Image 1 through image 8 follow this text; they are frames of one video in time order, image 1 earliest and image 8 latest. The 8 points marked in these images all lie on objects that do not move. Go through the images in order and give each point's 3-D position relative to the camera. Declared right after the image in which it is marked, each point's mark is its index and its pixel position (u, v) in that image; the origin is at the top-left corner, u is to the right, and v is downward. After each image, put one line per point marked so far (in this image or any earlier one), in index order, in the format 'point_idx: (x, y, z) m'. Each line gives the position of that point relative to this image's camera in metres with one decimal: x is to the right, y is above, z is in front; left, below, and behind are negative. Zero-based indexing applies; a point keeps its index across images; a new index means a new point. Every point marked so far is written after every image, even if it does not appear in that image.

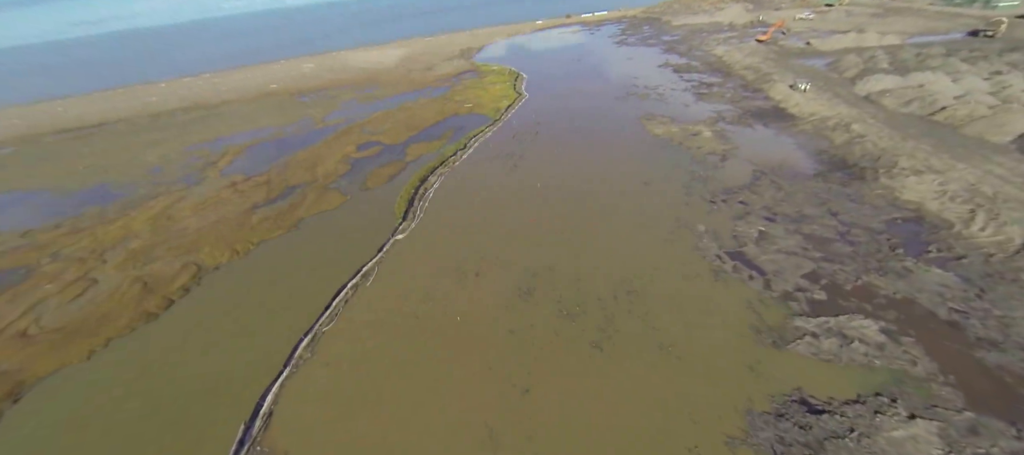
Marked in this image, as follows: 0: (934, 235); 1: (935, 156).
0: (+17.3, -0.3, +15.0) m
1: (+21.9, +3.7, +19.0) m
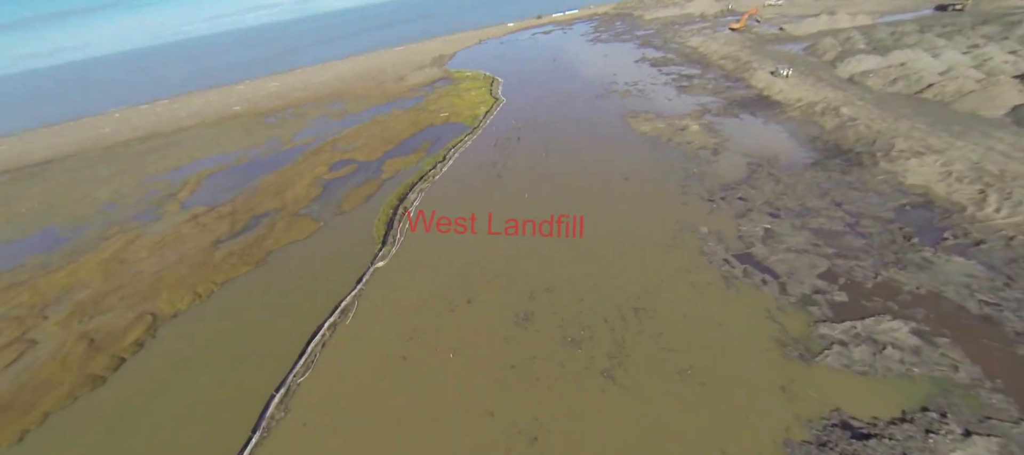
0: (+16.9, +0.3, +14.2) m
1: (+21.0, +4.6, +18.4) m
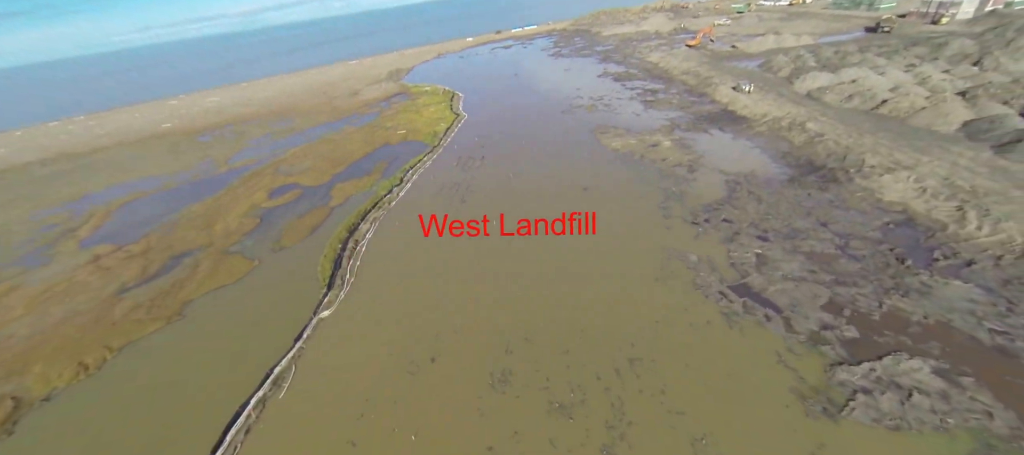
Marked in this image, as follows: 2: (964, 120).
0: (+15.8, -0.4, +13.8) m
1: (+19.4, +3.9, +18.5) m
2: (+24.2, +5.7, +19.6) m
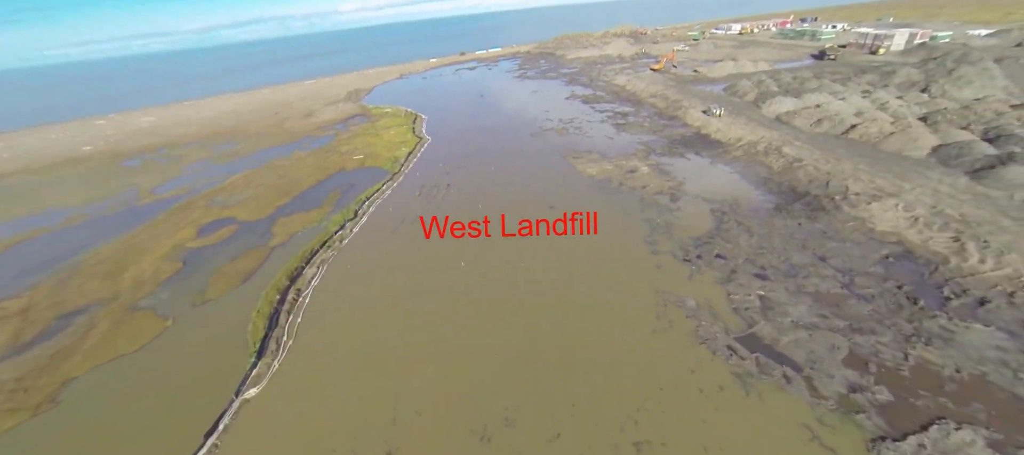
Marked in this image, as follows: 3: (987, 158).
0: (+15.0, -1.6, +12.9) m
1: (+18.0, +2.5, +18.1) m
2: (+22.6, +4.4, +19.7) m
3: (+22.8, +3.4, +17.6) m
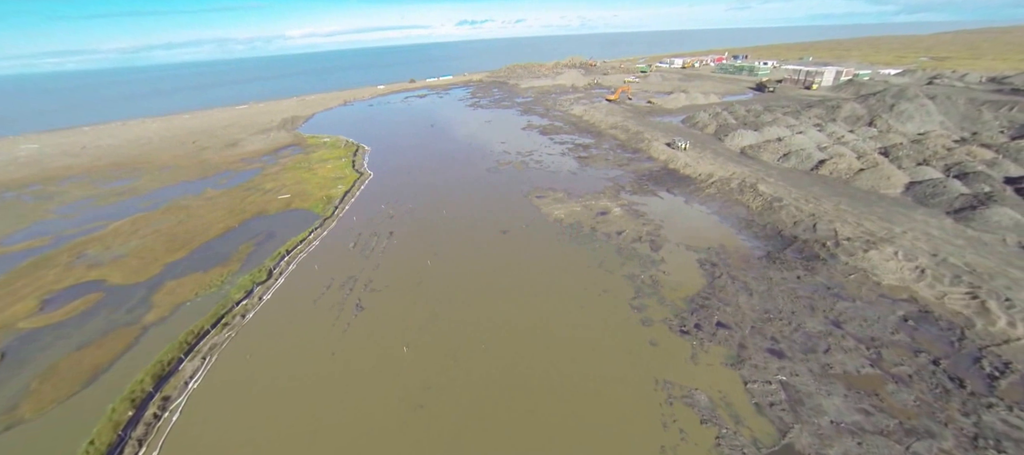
0: (+13.8, -3.4, +11.0) m
1: (+16.0, +0.4, +16.8) m
2: (+20.4, +2.3, +19.0) m
3: (+20.9, +1.4, +17.0) m
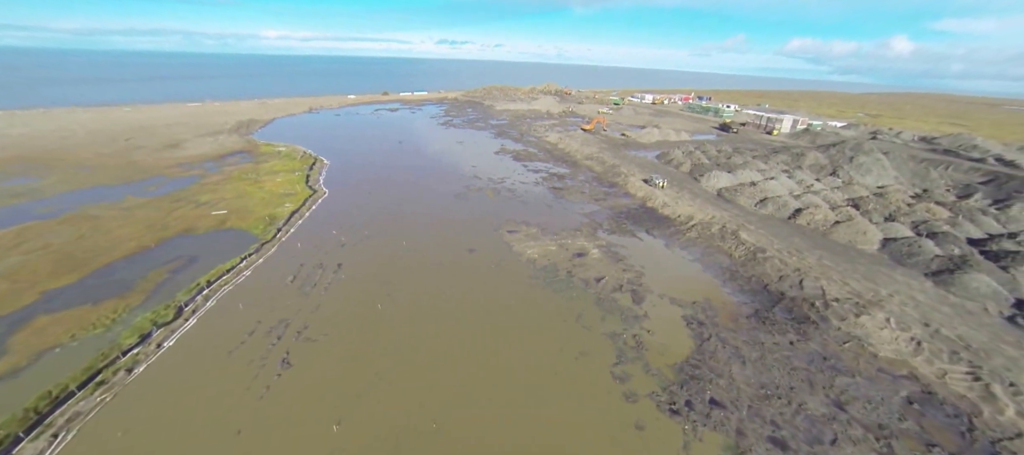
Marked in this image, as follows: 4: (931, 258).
0: (+12.7, -5.6, +10.0) m
1: (+14.7, -2.1, +16.1) m
2: (+18.9, -0.6, +18.8) m
3: (+19.5, -1.4, +16.7) m
4: (+19.3, -1.4, +16.9) m
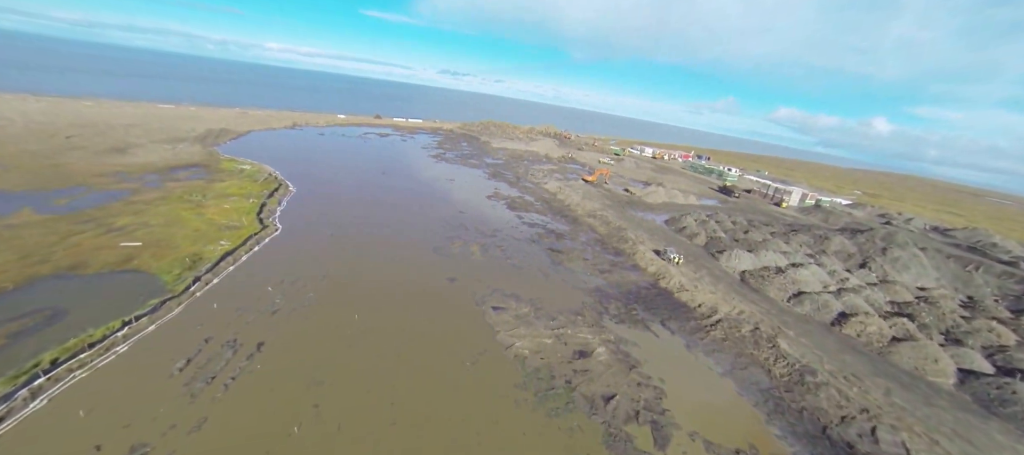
0: (+11.9, -9.4, +5.7) m
1: (+14.0, -6.7, +12.2) m
2: (+18.2, -5.9, +15.1) m
3: (+18.8, -6.6, +13.0) m
4: (+18.6, -6.5, +13.2) m
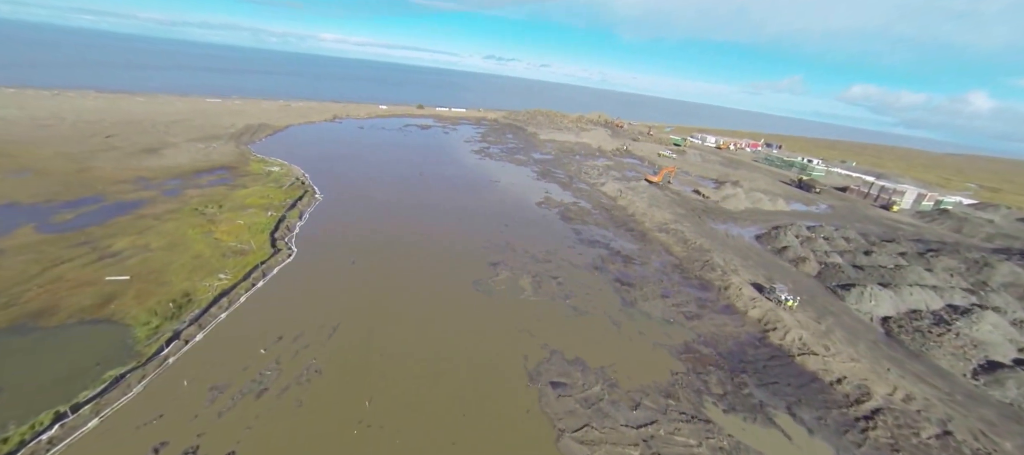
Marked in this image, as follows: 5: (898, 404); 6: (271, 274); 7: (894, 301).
0: (+12.7, -11.6, 0.0) m
1: (+15.5, -8.7, +6.2) m
2: (+20.0, -7.8, +8.6) m
3: (+20.4, -8.6, +6.5) m
4: (+20.2, -8.6, +6.6) m
5: (+13.0, -5.9, +12.1) m
6: (-10.8, -2.0, +16.5) m
7: (+18.5, -3.5, +17.5) m
